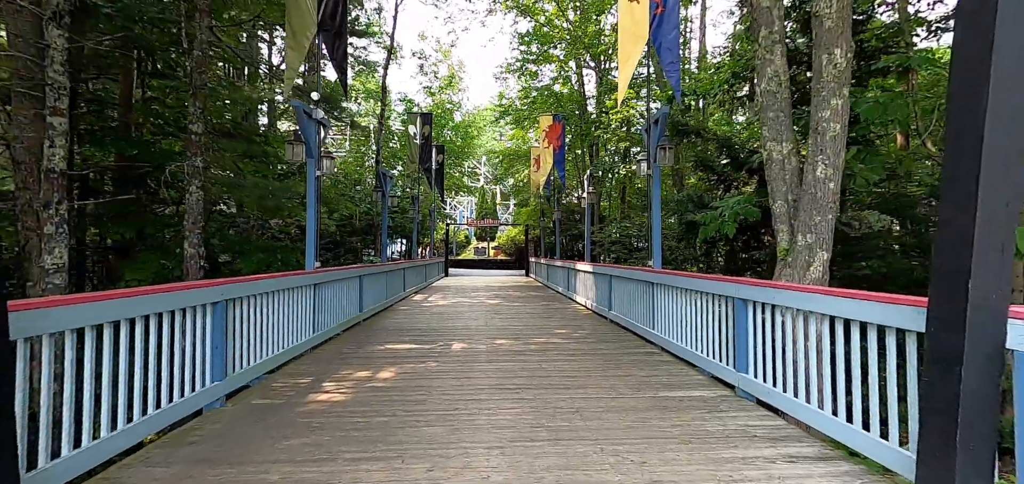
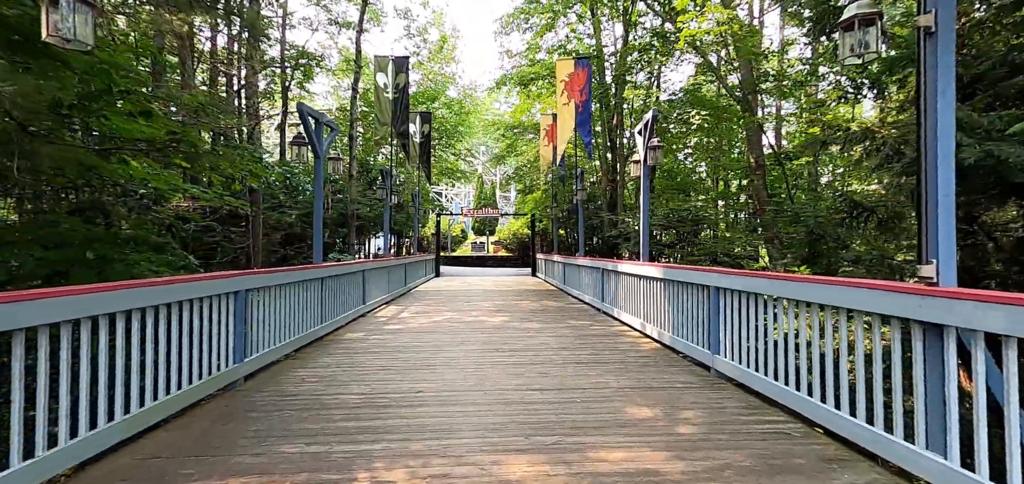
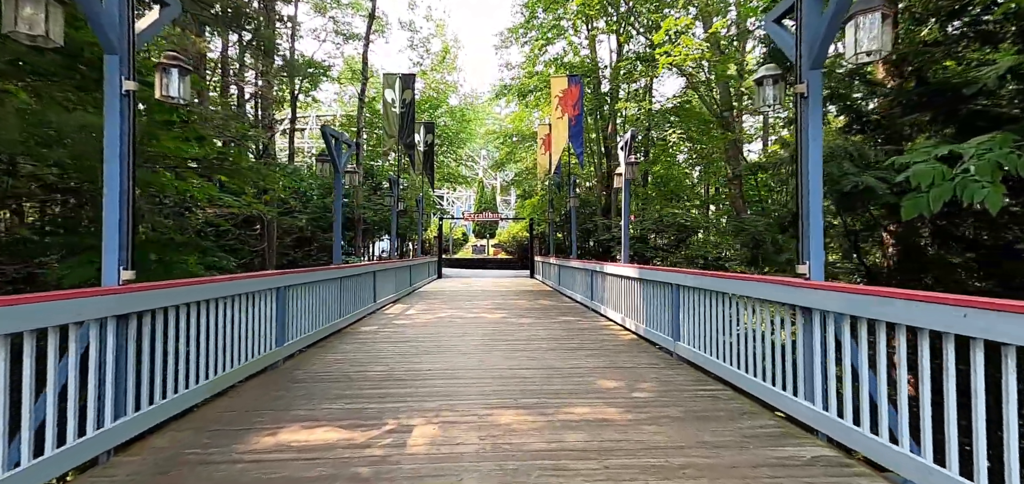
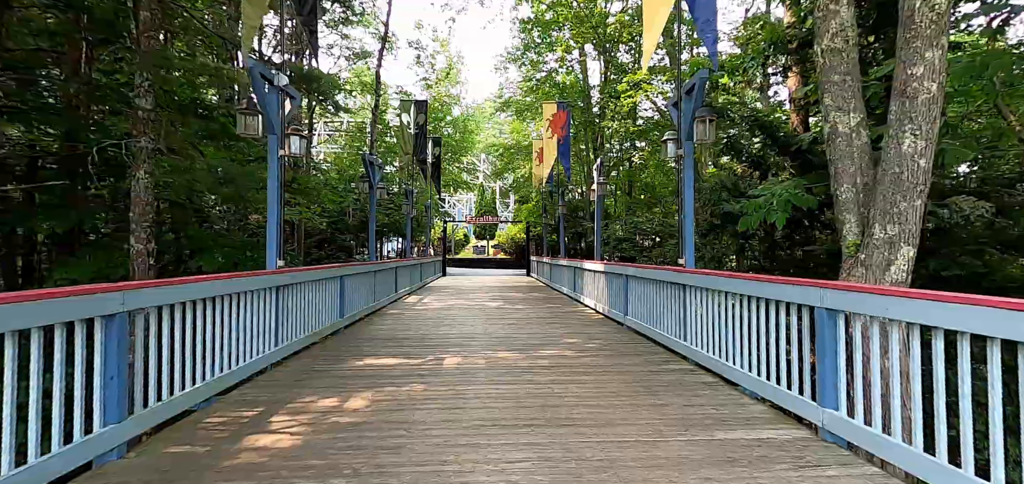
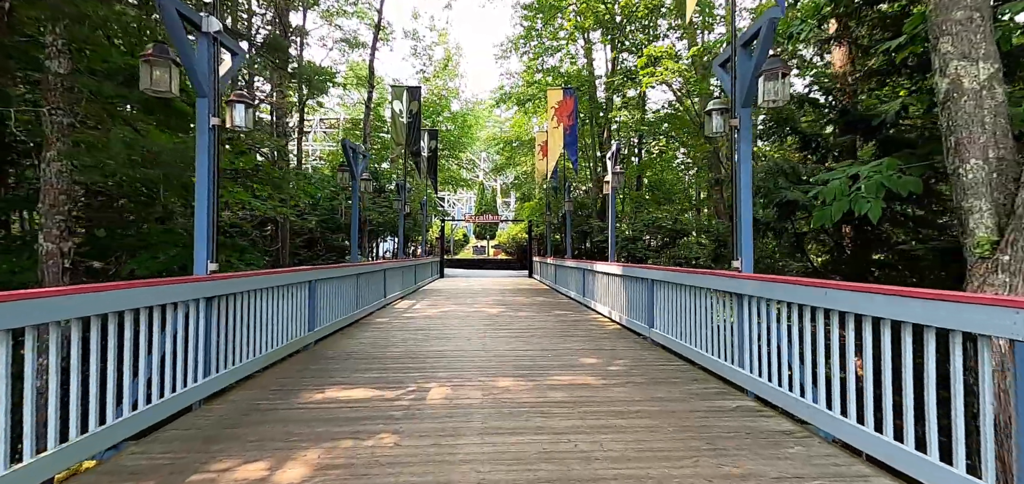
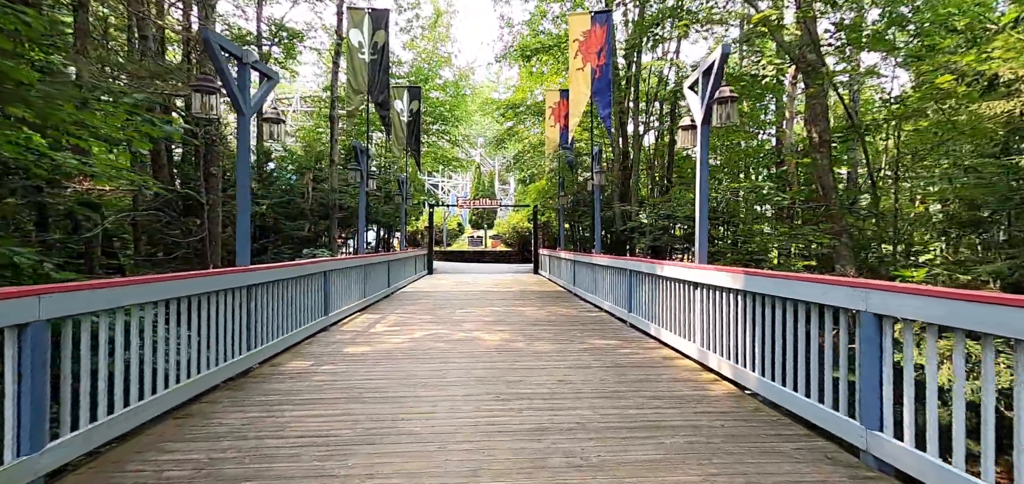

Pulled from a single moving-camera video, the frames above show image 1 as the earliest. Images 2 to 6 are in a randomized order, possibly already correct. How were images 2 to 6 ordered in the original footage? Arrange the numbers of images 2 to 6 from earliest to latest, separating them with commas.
4, 5, 3, 2, 6
